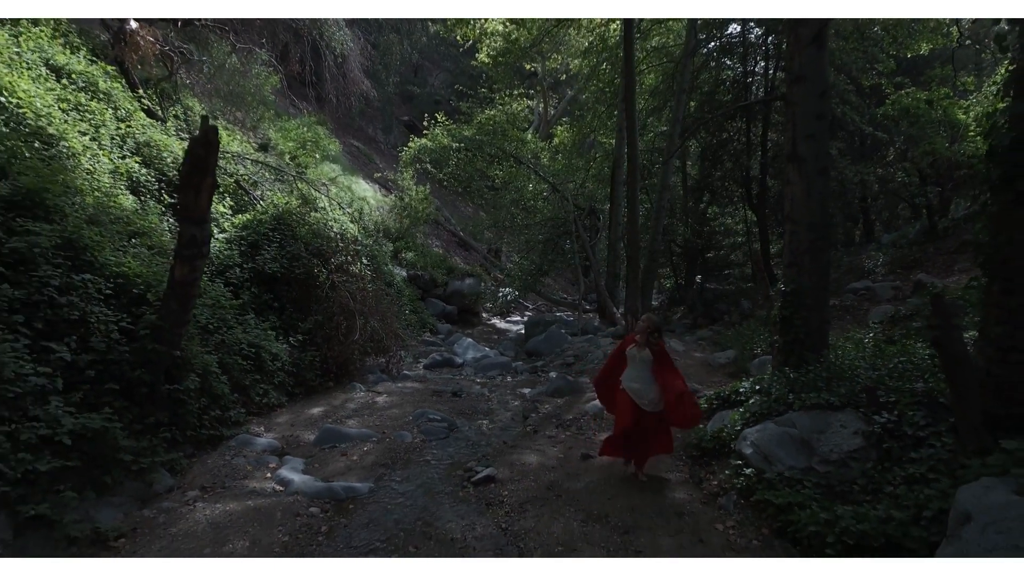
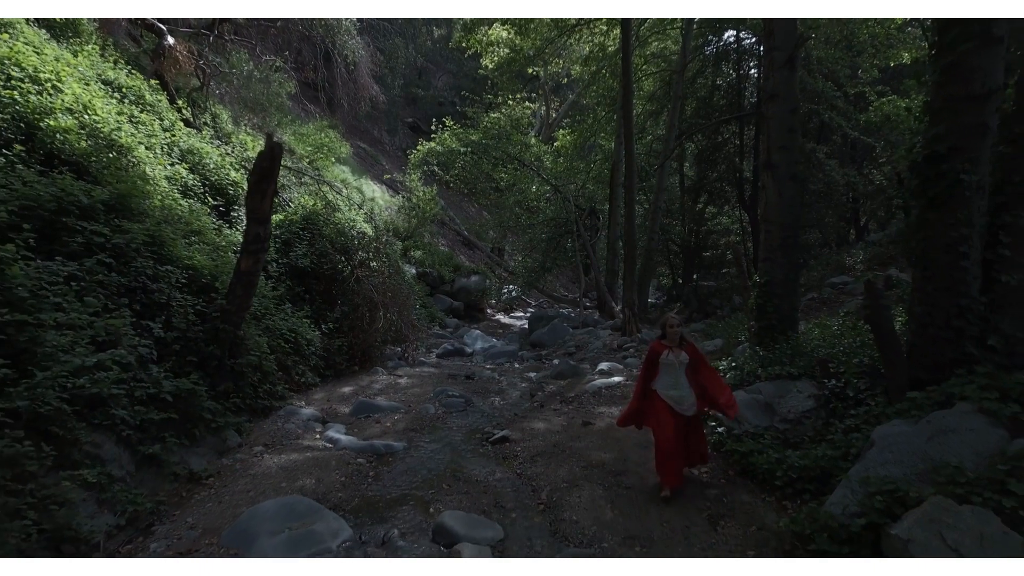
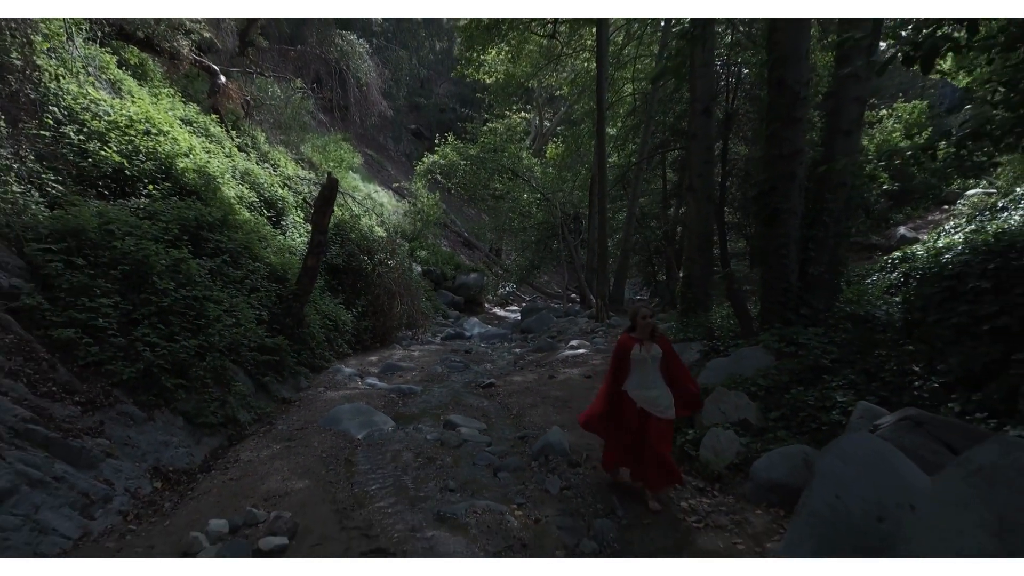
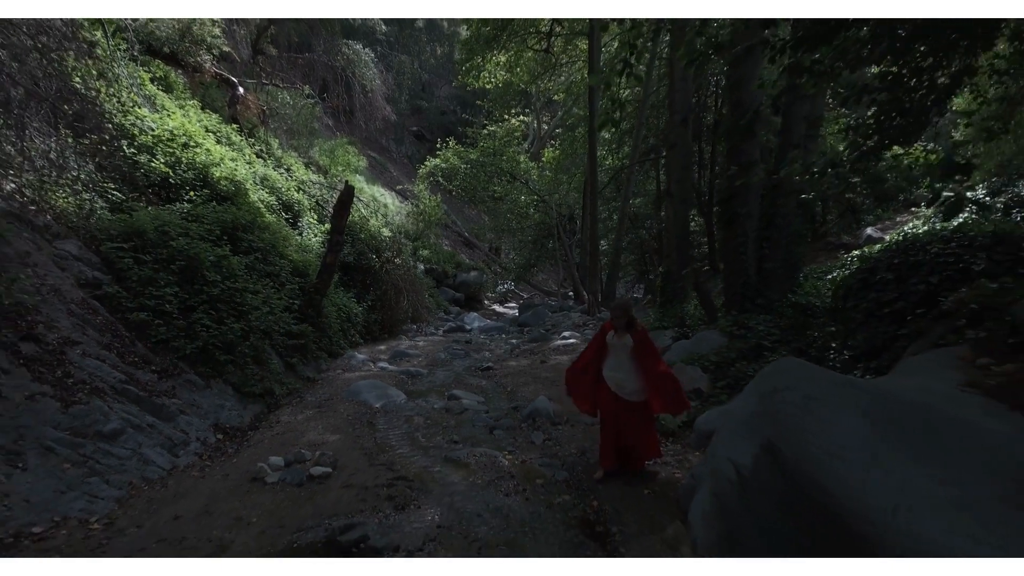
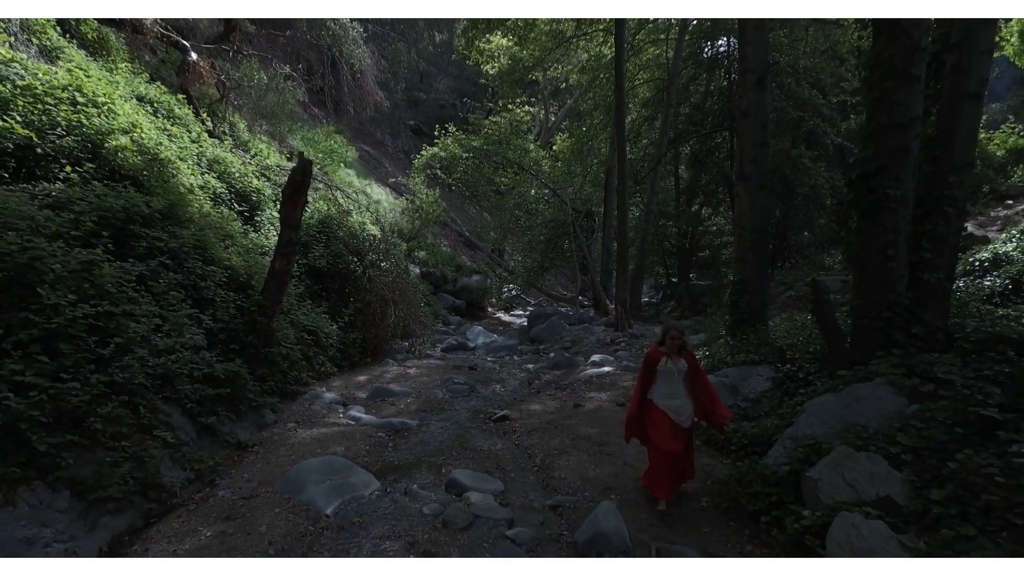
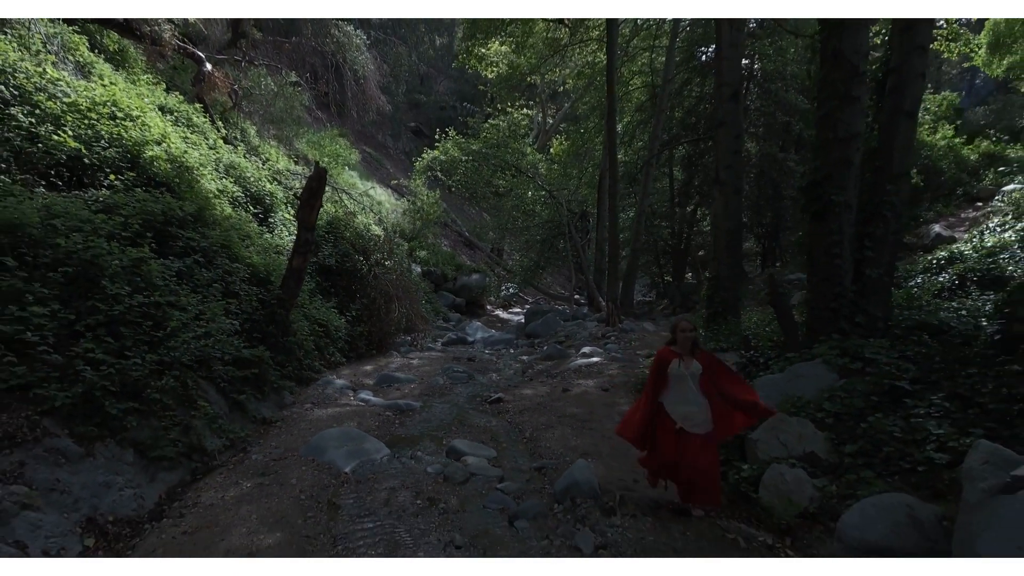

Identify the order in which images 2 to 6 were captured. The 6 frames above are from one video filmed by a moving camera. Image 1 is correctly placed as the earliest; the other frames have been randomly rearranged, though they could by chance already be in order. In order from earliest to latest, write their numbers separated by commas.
2, 5, 6, 3, 4
